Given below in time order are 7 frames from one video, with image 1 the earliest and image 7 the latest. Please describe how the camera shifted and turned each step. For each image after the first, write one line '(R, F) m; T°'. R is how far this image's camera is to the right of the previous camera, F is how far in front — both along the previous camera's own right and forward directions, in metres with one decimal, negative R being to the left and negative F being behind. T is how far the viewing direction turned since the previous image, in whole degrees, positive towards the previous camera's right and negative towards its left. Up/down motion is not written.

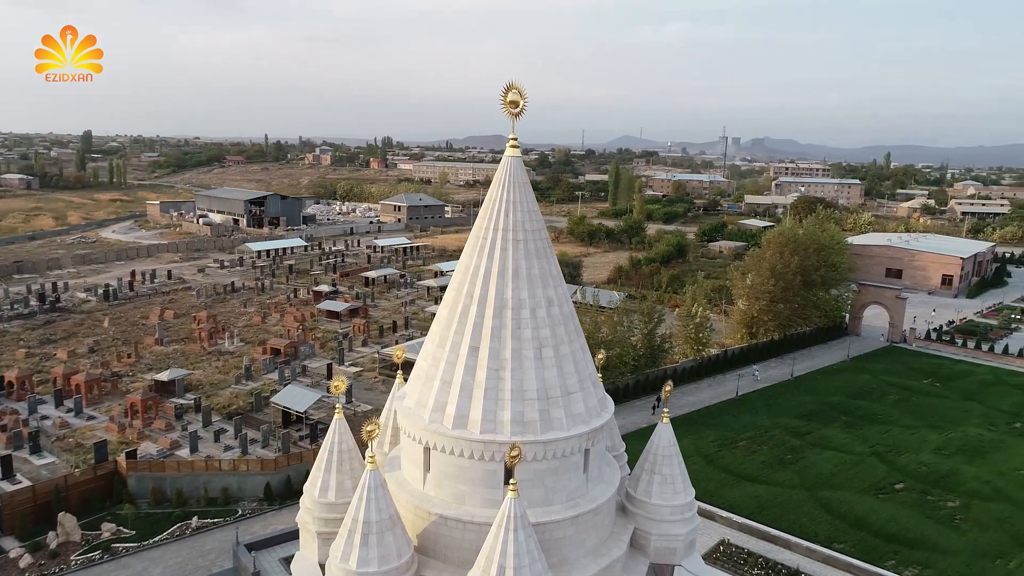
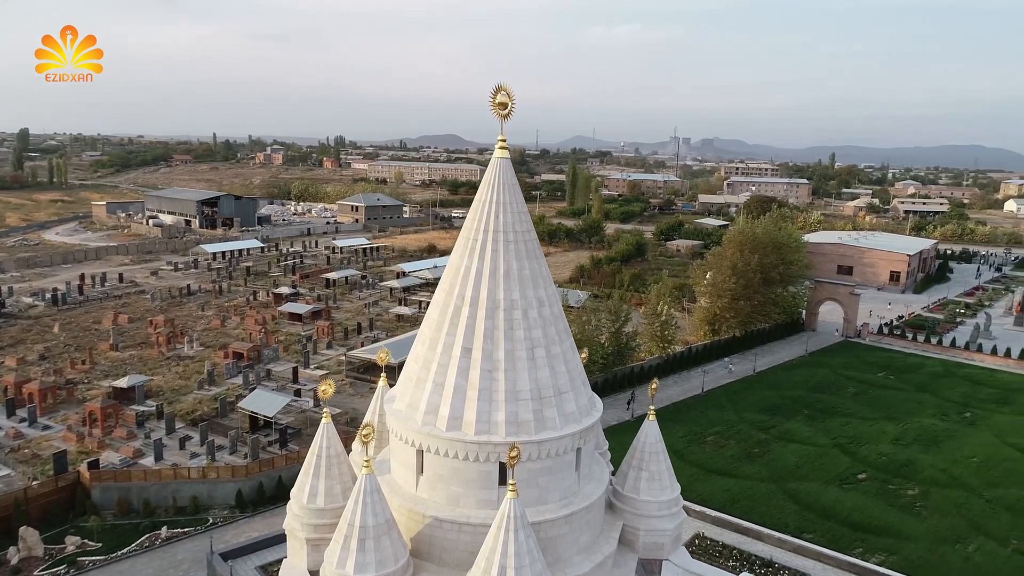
(-0.4, 0.0) m; +4°
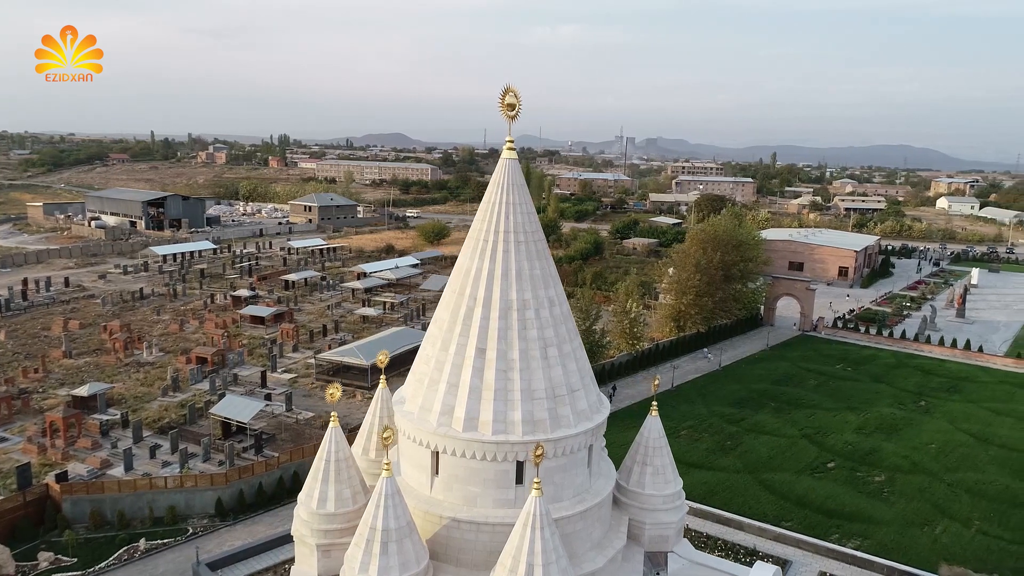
(-0.8, 0.0) m; +4°
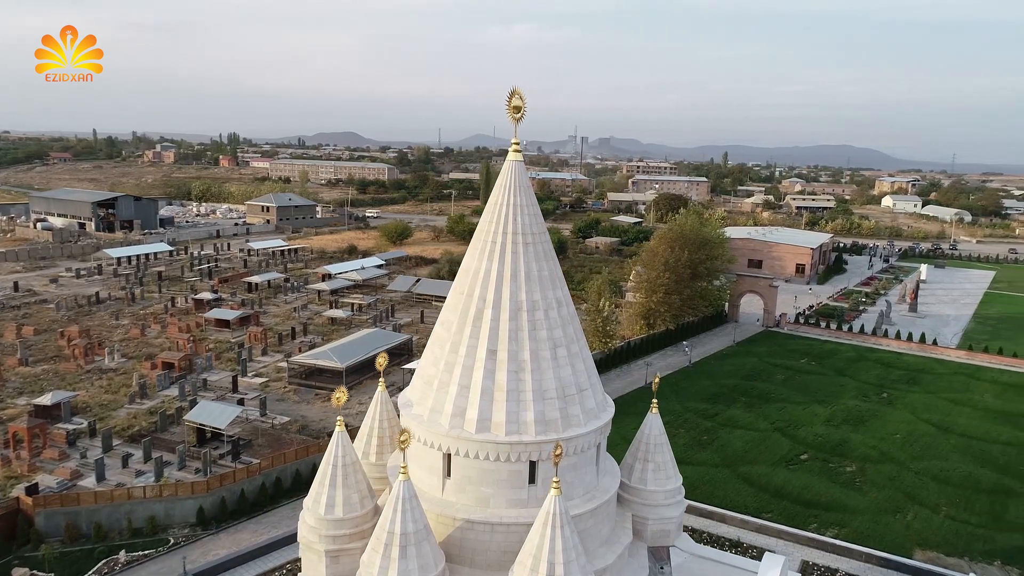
(-0.7, 0.0) m; +4°
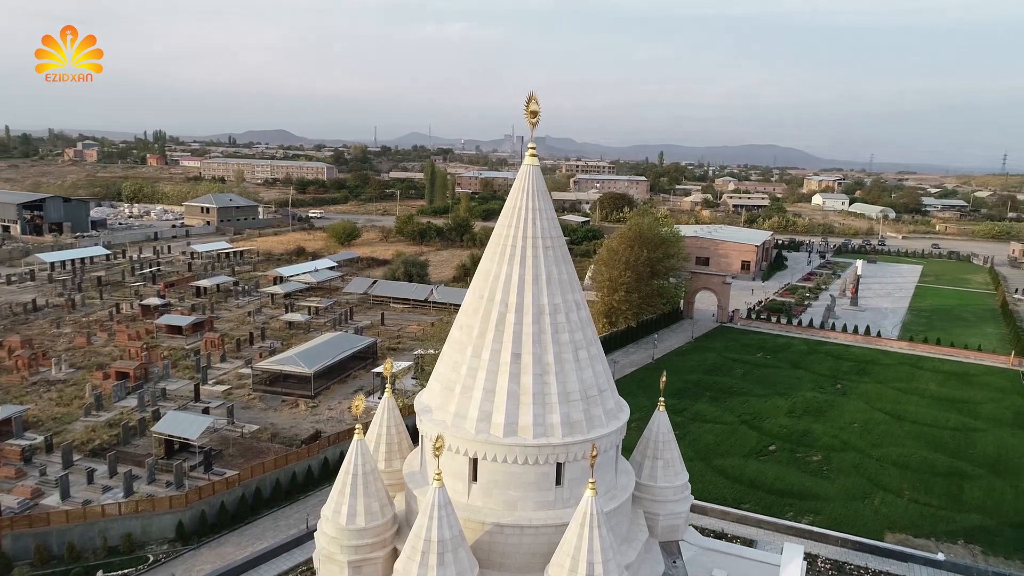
(-1.0, 0.0) m; +5°
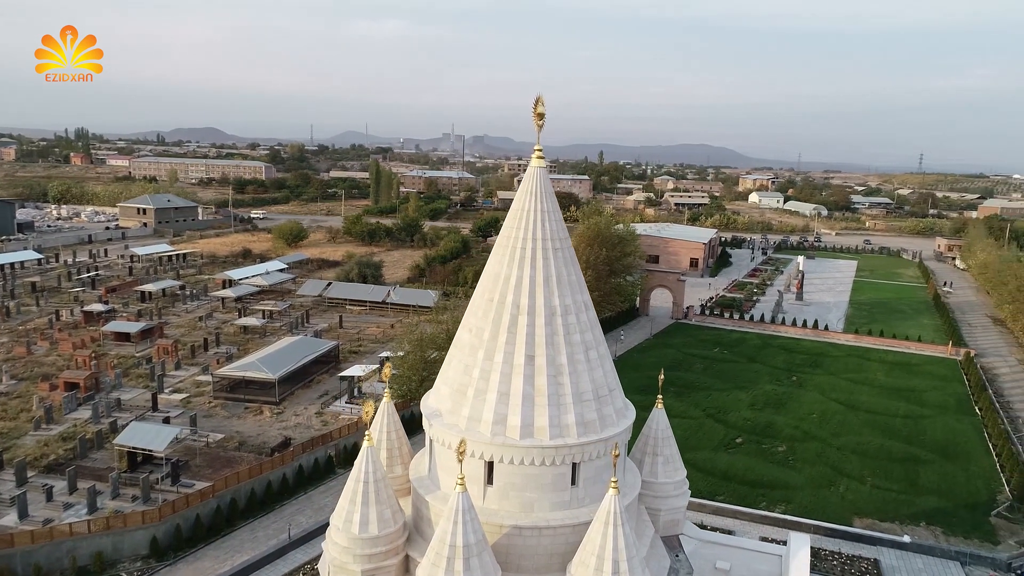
(-0.9, 0.0) m; +5°
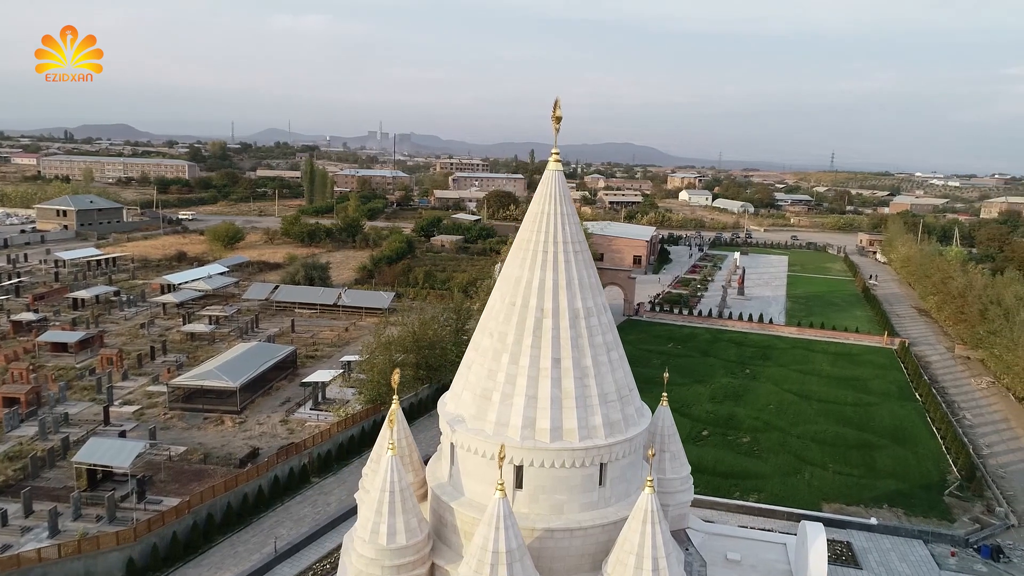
(-1.2, +0.1) m; +6°
